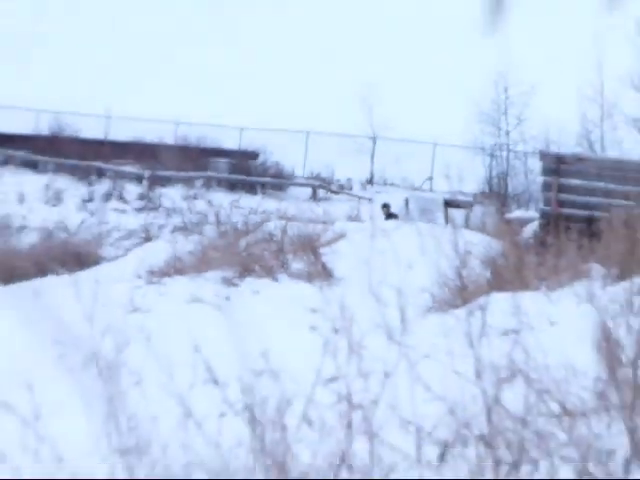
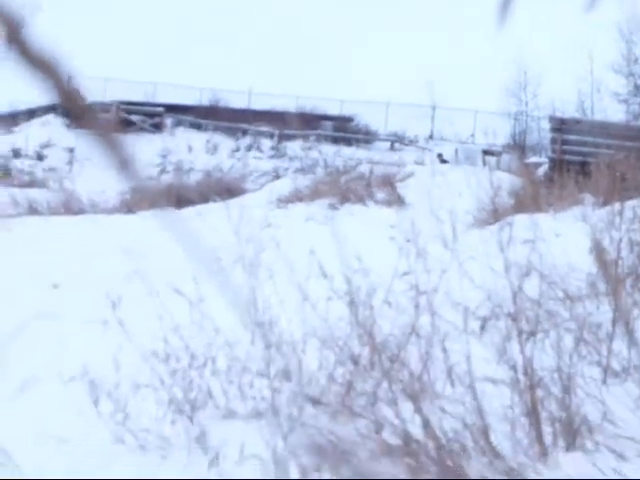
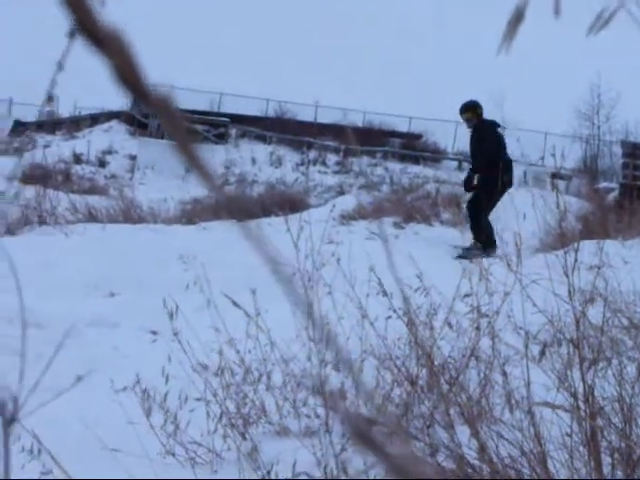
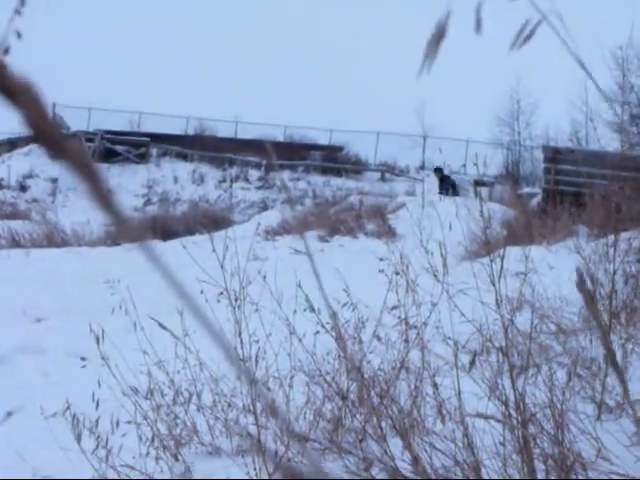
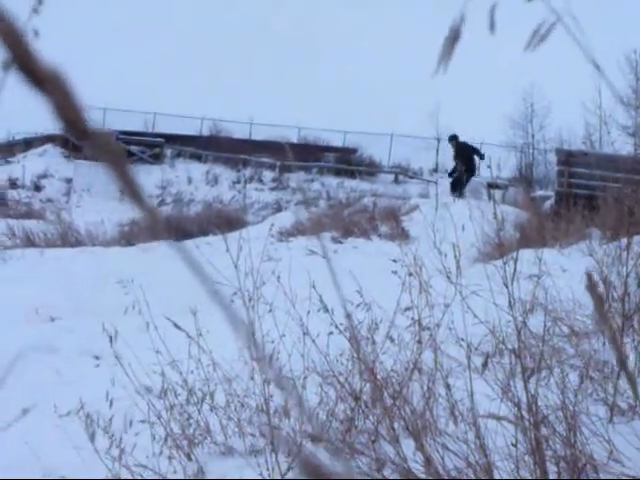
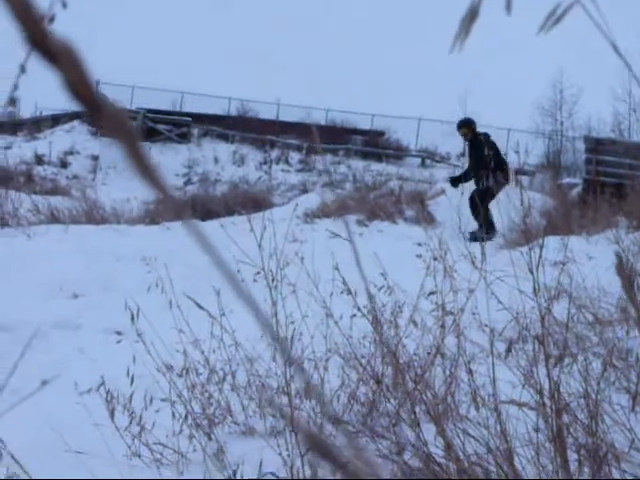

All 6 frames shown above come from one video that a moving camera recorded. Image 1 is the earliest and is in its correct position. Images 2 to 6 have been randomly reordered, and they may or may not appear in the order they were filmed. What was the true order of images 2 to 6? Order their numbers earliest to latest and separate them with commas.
2, 4, 5, 6, 3
